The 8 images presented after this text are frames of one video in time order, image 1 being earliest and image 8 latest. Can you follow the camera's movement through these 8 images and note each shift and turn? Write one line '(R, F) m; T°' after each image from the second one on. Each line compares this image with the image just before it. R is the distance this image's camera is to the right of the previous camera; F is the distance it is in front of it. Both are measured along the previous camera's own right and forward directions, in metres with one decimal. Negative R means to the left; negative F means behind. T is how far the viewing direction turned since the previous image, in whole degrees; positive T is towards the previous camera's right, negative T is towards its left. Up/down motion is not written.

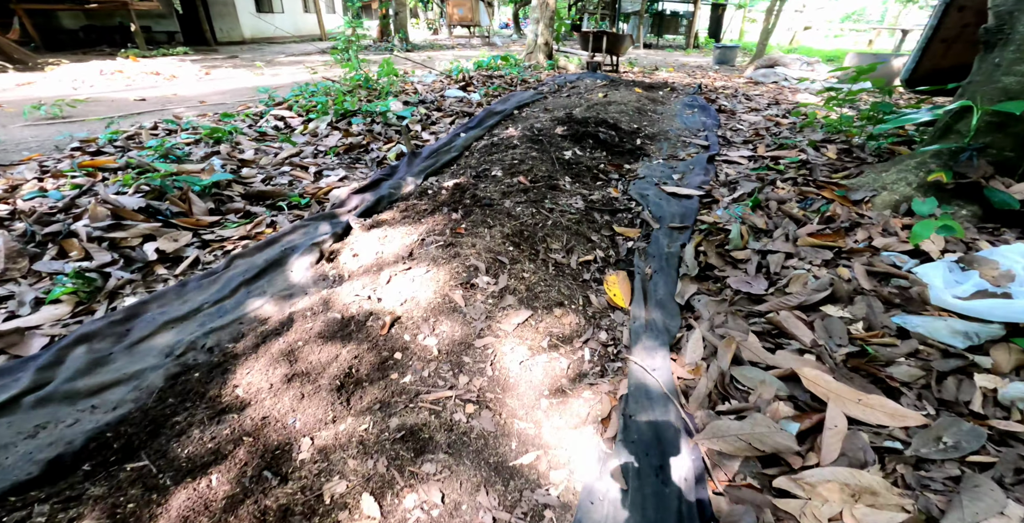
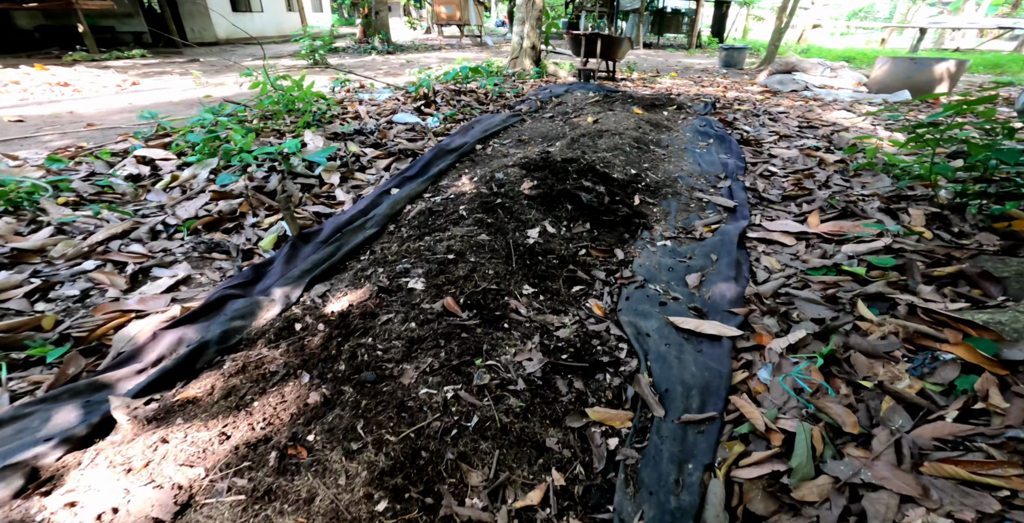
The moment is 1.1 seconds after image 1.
(+0.3, +1.1) m; 0°
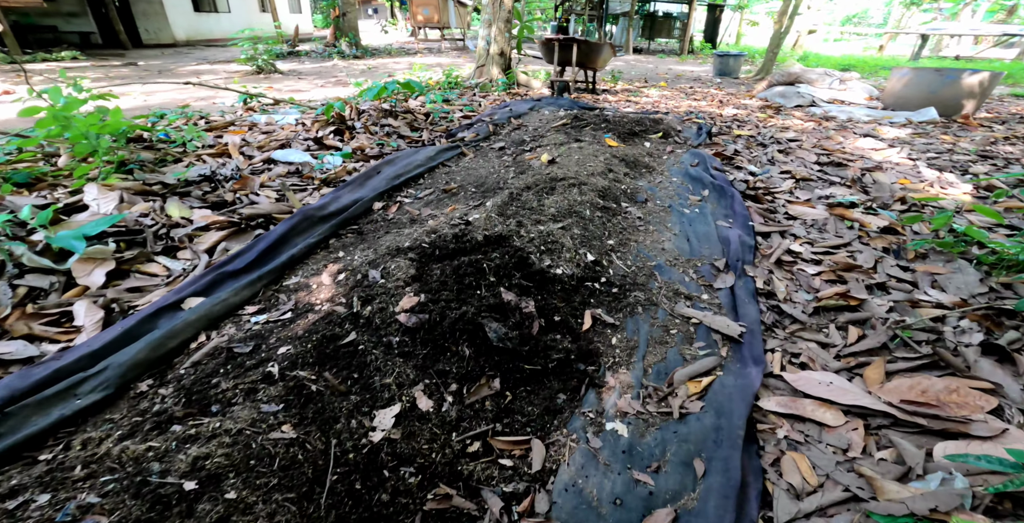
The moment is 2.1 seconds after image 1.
(+0.5, +1.1) m; +1°
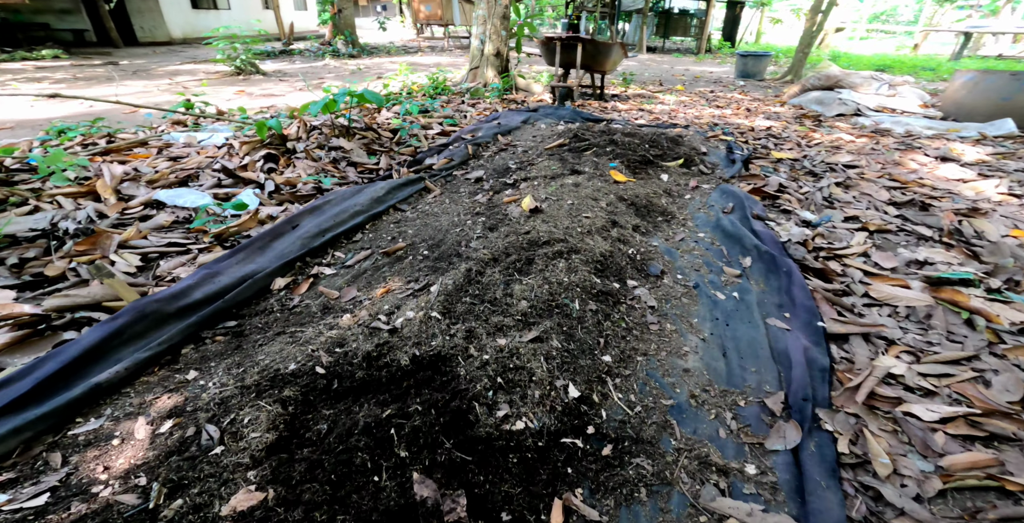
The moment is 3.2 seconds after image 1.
(+0.2, +0.9) m; -1°
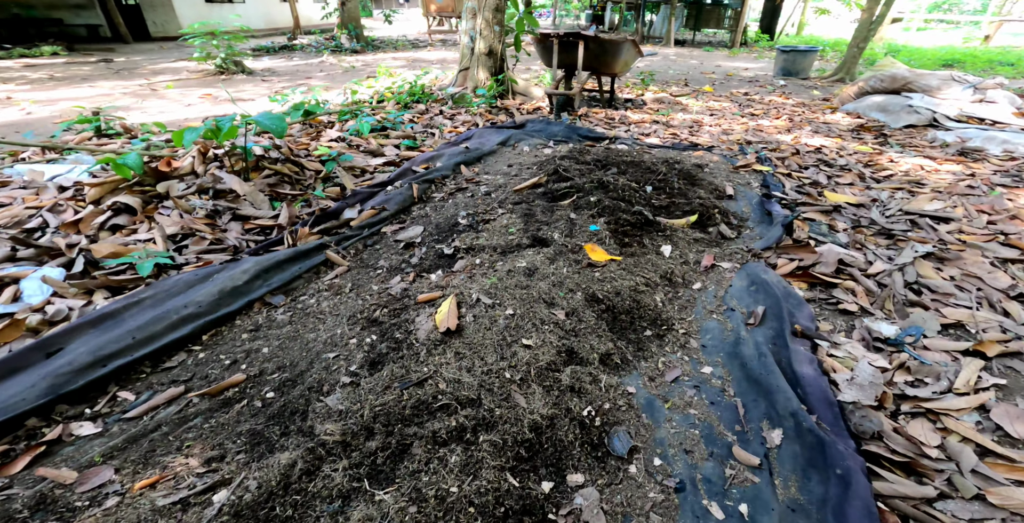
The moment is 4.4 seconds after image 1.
(+0.4, +0.9) m; -3°
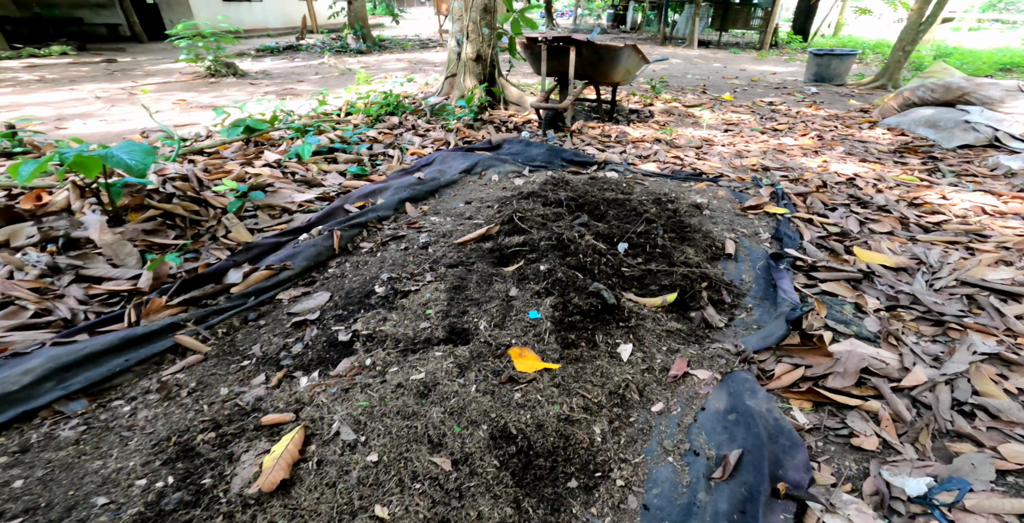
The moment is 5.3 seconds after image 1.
(+0.4, +0.6) m; -3°
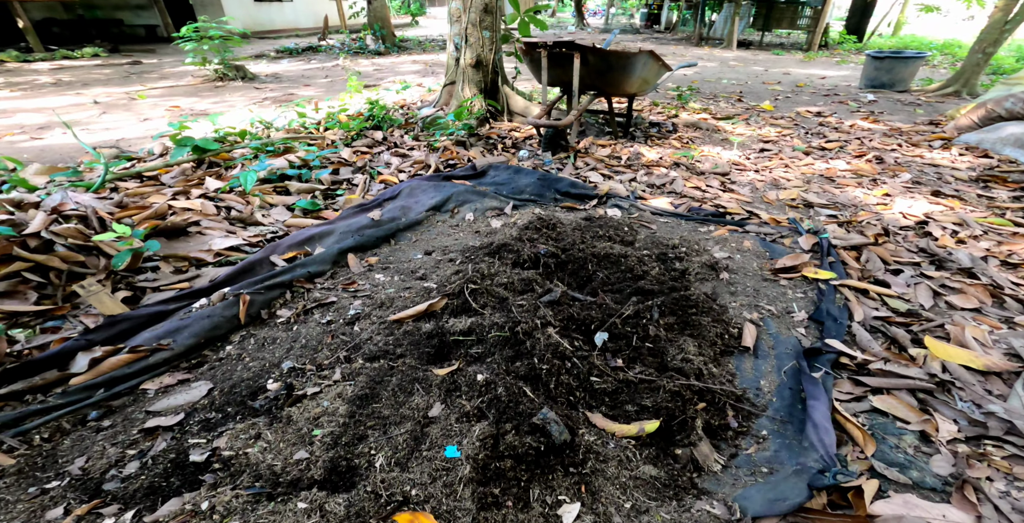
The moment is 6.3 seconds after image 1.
(+0.3, +0.6) m; -4°
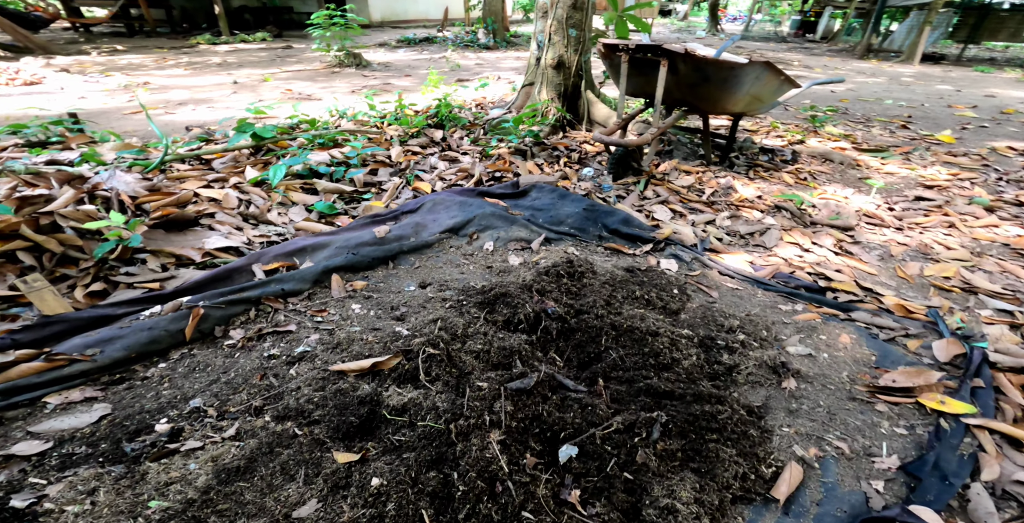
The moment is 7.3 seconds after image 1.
(+0.4, +0.5) m; -14°
